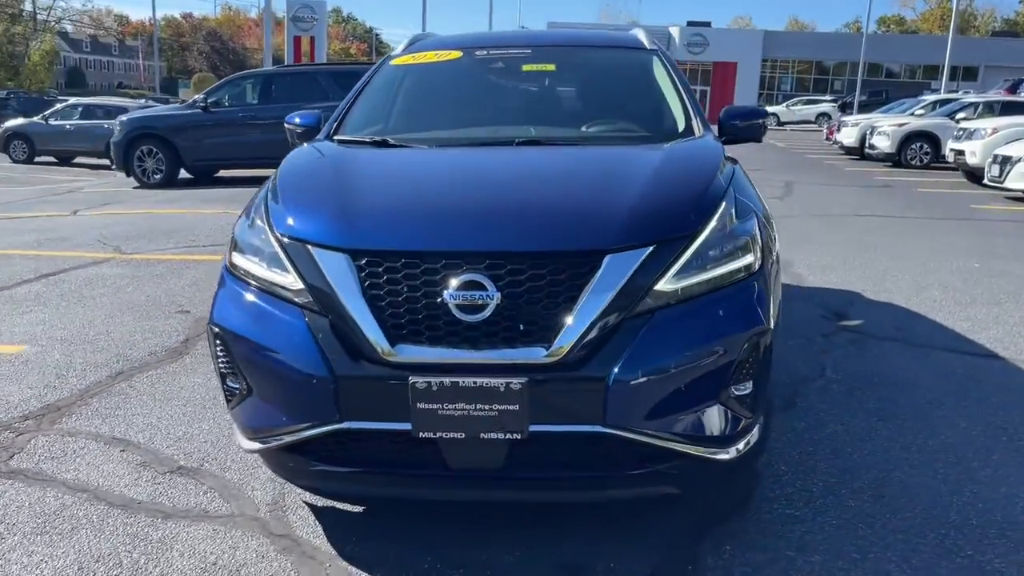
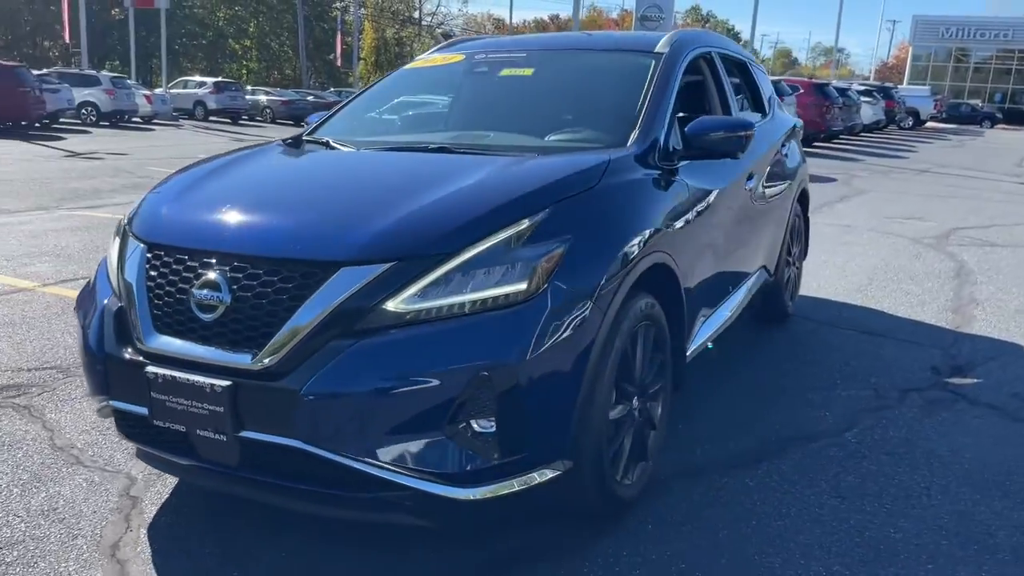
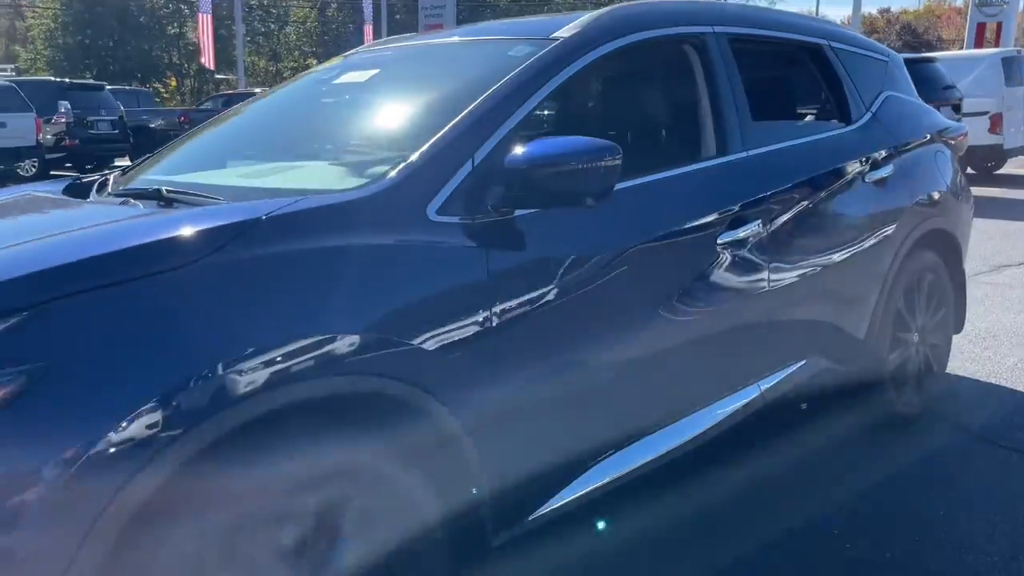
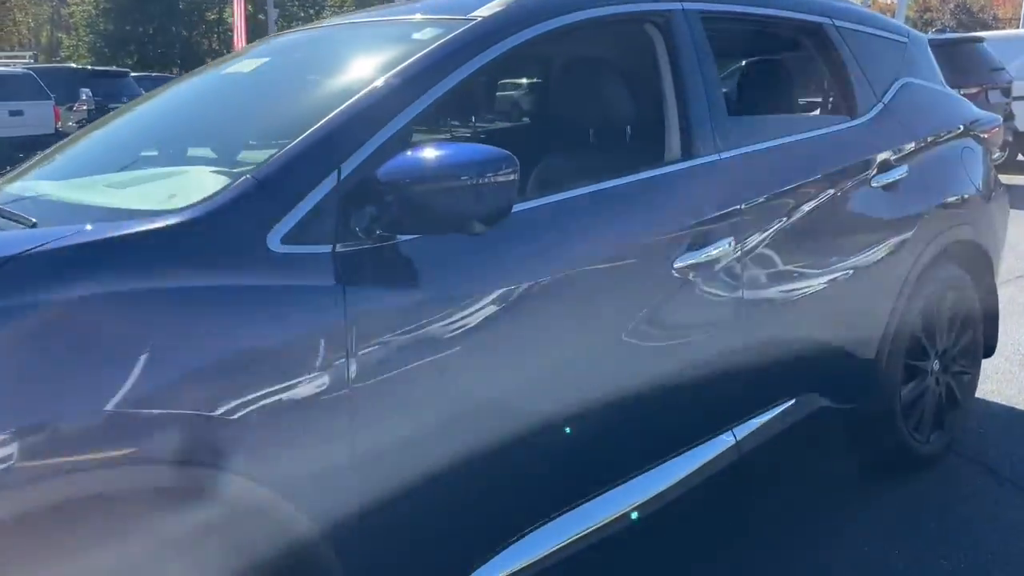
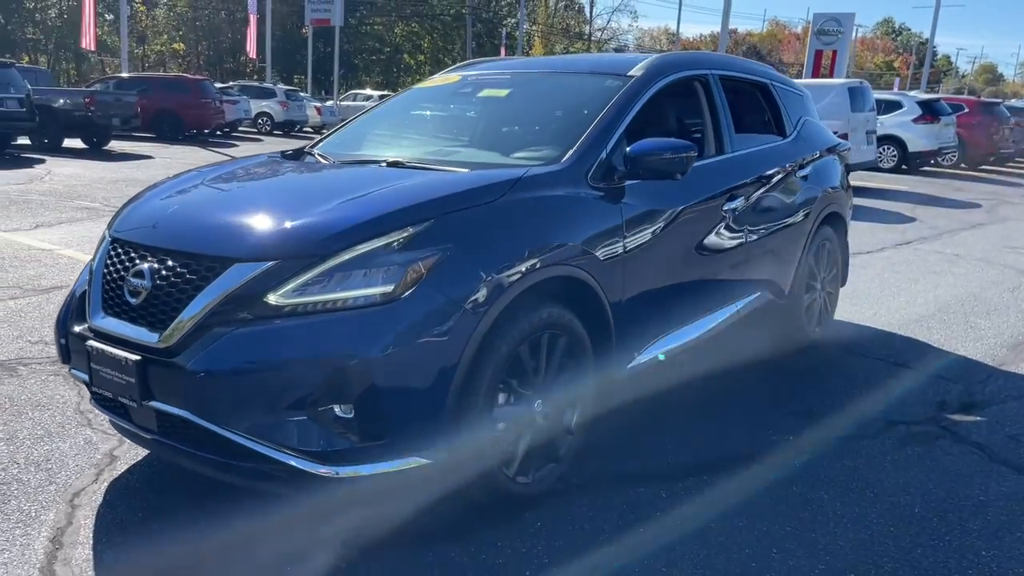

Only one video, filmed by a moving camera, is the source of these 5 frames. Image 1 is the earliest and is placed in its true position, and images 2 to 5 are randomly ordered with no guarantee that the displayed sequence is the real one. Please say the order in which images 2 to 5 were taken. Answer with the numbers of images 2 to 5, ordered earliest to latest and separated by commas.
2, 5, 3, 4
